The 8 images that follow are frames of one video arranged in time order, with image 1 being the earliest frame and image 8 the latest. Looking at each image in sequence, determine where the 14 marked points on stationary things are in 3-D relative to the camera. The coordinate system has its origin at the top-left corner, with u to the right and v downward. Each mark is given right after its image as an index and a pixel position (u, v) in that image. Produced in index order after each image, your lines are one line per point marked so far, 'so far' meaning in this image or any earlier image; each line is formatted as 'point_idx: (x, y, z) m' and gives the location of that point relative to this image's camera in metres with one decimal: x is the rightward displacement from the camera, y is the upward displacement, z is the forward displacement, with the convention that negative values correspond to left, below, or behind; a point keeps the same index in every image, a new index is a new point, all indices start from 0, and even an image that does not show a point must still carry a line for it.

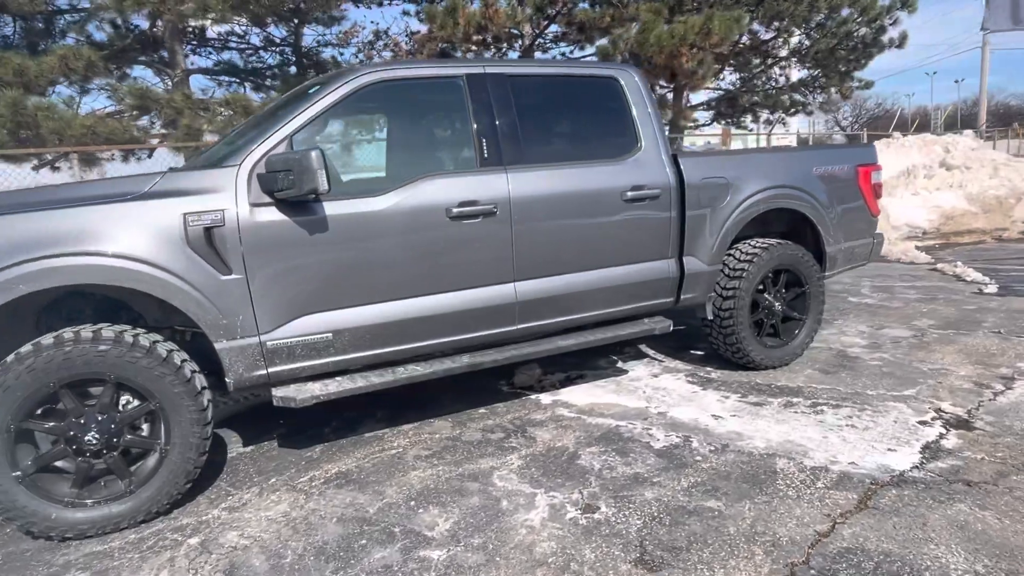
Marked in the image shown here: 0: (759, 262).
0: (+1.8, +0.2, +4.5) m
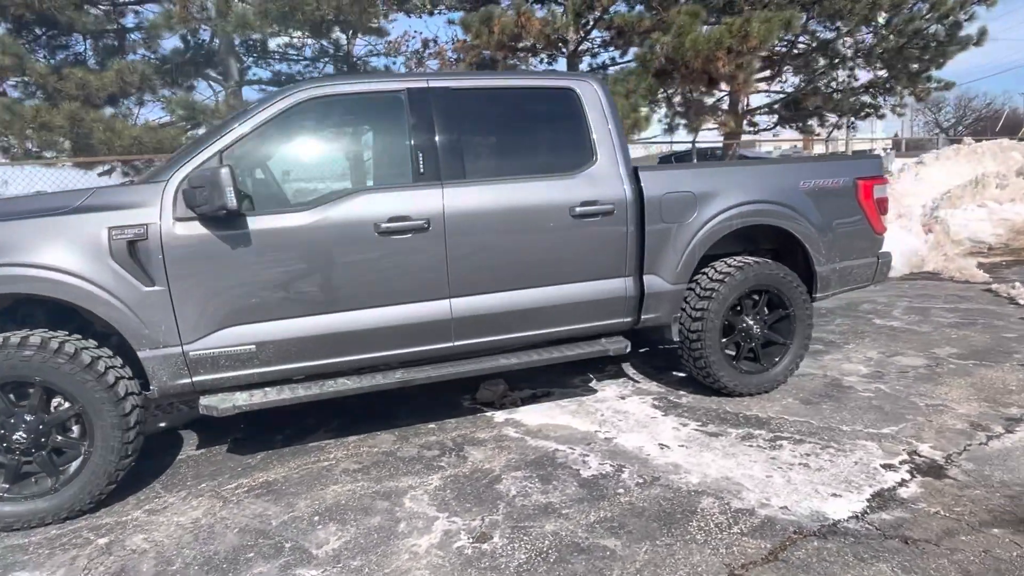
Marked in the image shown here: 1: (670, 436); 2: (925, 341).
0: (+1.5, 0.0, +4.2) m
1: (+1.0, -0.9, +3.8) m
2: (+3.6, -0.5, +5.5) m
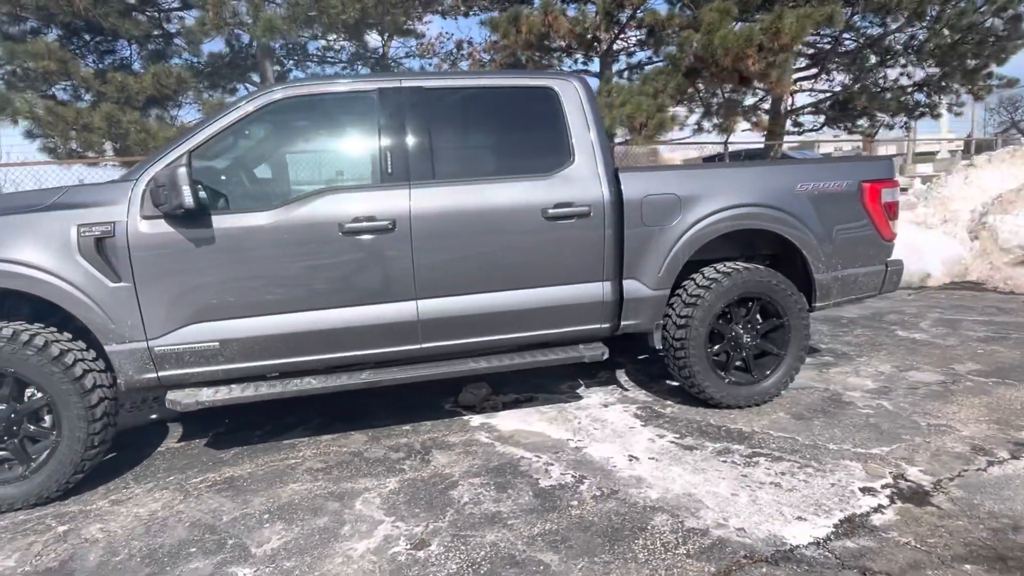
0: (+1.3, 0.0, +4.0) m
1: (+0.8, -0.9, +3.6) m
2: (+3.6, -0.6, +5.1) m
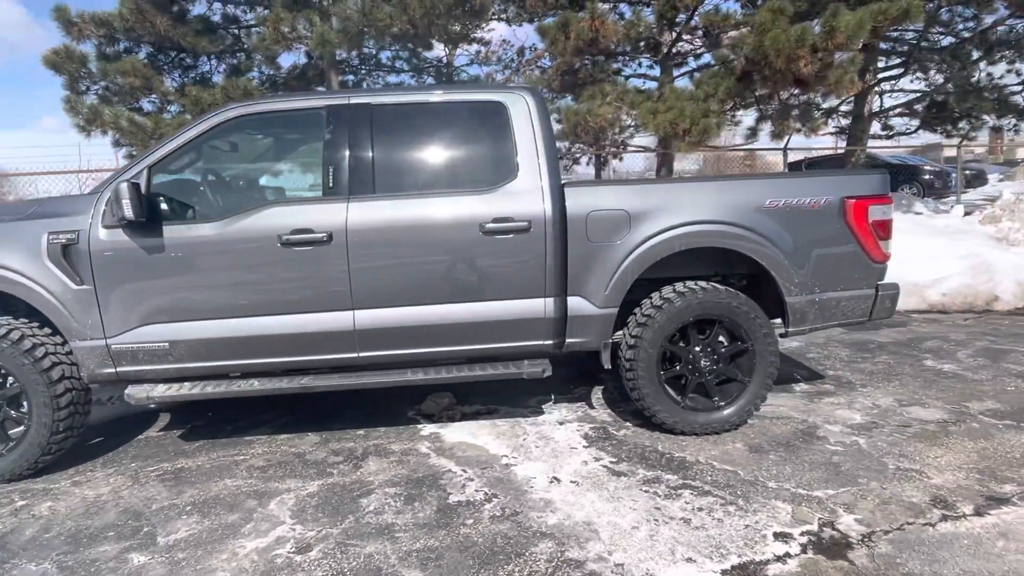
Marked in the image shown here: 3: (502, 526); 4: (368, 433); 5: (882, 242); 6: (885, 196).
0: (+1.0, -0.1, +3.8) m
1: (+0.3, -1.0, +3.6) m
2: (+3.4, -0.8, +4.6) m
3: (-0.1, -1.2, +3.0) m
4: (-1.0, -1.0, +4.2) m
5: (+2.4, +0.3, +4.0) m
6: (+2.4, +0.6, +4.0) m
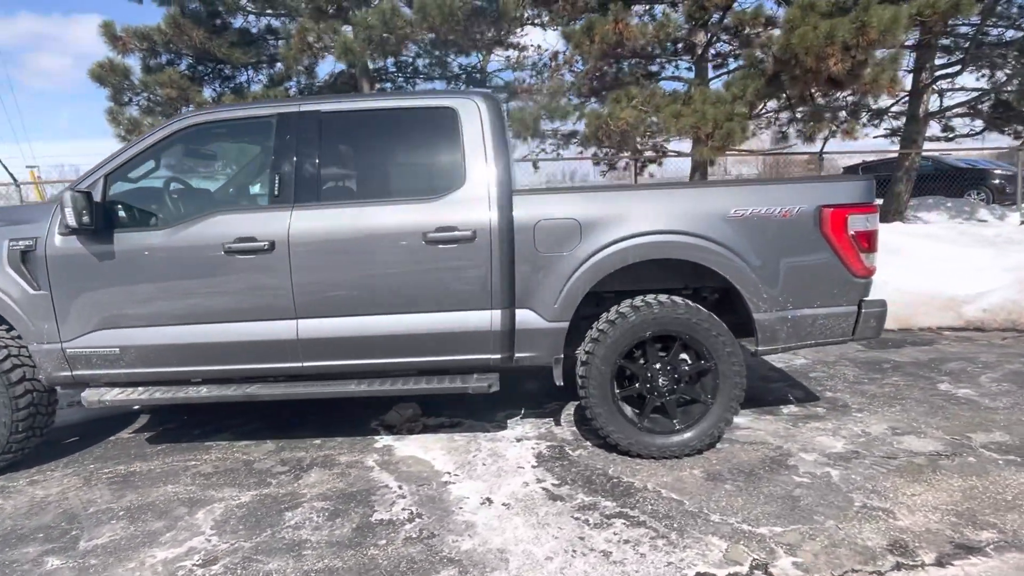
0: (+0.6, -0.2, +3.6) m
1: (0.0, -1.1, +3.4) m
2: (+3.1, -0.9, +4.1) m
3: (-0.5, -1.2, +2.9) m
4: (-1.3, -1.0, +4.1) m
5: (+2.1, +0.2, +3.7) m
6: (+2.1, +0.5, +3.6) m
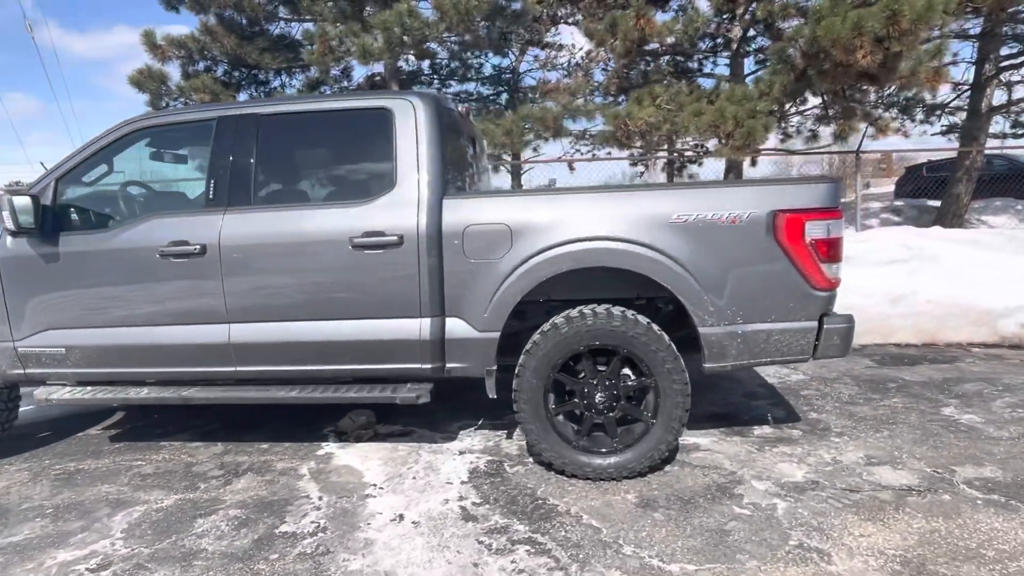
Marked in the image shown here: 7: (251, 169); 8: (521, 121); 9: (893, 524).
0: (+0.2, -0.3, +3.4) m
1: (-0.5, -1.2, +3.3) m
2: (+2.7, -1.0, +3.7) m
3: (-1.0, -1.3, +2.8) m
4: (-1.6, -1.1, +4.1) m
5: (+1.7, +0.1, +3.3) m
6: (+1.7, +0.4, +3.3) m
7: (-1.6, +0.7, +3.7) m
8: (+0.2, +2.9, +10.7) m
9: (+1.8, -1.1, +3.0) m
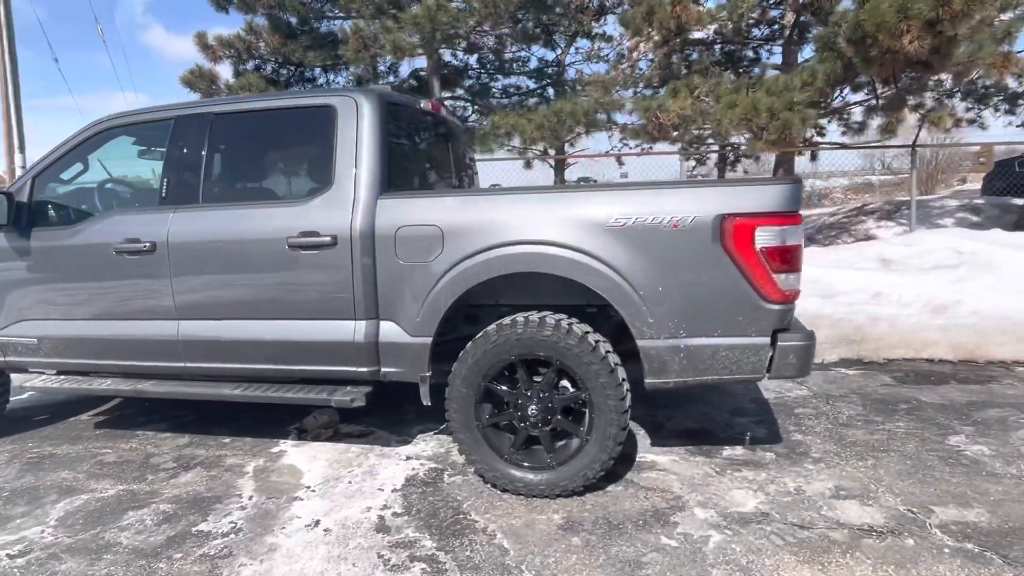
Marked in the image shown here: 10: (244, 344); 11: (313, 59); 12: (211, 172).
0: (-0.1, -0.3, +3.2) m
1: (-0.9, -1.2, +3.2) m
2: (+2.3, -1.1, +3.3) m
3: (-1.4, -1.3, +2.8) m
4: (-1.9, -1.0, +4.2) m
5: (+1.3, +0.1, +3.0) m
6: (+1.3, +0.4, +3.0) m
7: (-1.9, +0.7, +3.8) m
8: (+0.7, +2.9, +10.4) m
9: (+1.4, -1.2, +2.6) m
10: (-1.6, -0.3, +3.6) m
11: (-3.8, +4.4, +12.0) m
12: (-1.9, +0.7, +3.7) m
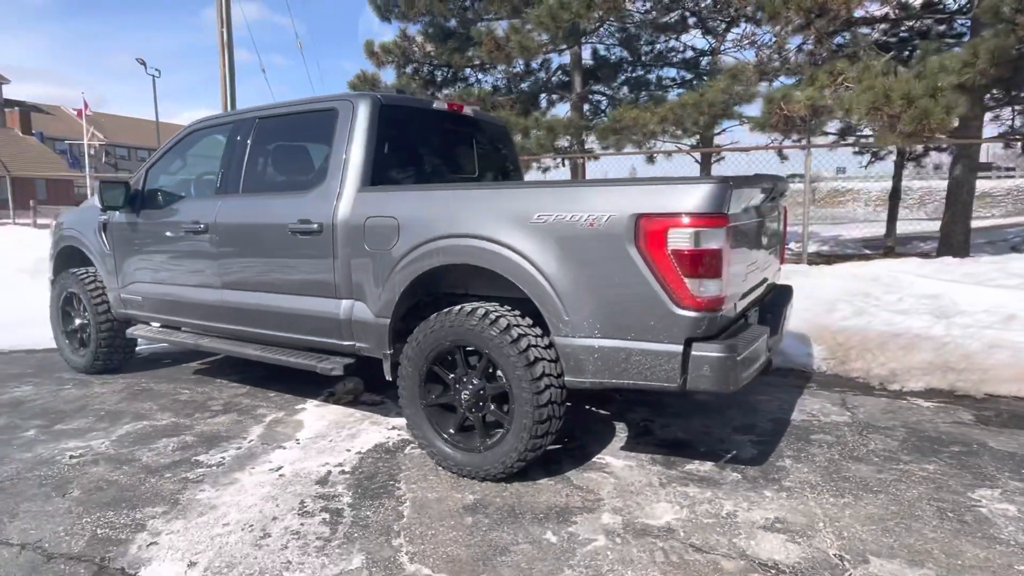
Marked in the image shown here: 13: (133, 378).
0: (-0.5, -0.2, +3.5) m
1: (-1.2, -1.1, +3.7) m
2: (+1.8, -1.2, +2.8) m
3: (-1.9, -1.1, +3.5) m
4: (-1.9, -0.9, +4.9) m
5: (+0.8, 0.0, +2.8) m
6: (+0.9, +0.3, +2.8) m
7: (-1.9, +0.9, +4.5) m
8: (+2.7, +2.9, +10.0) m
9: (+0.7, -1.2, +2.5) m
10: (-1.7, -0.2, +4.3) m
11: (-1.0, +4.7, +12.9) m
12: (-1.9, +0.9, +4.5) m
13: (-3.4, -0.8, +5.5) m
